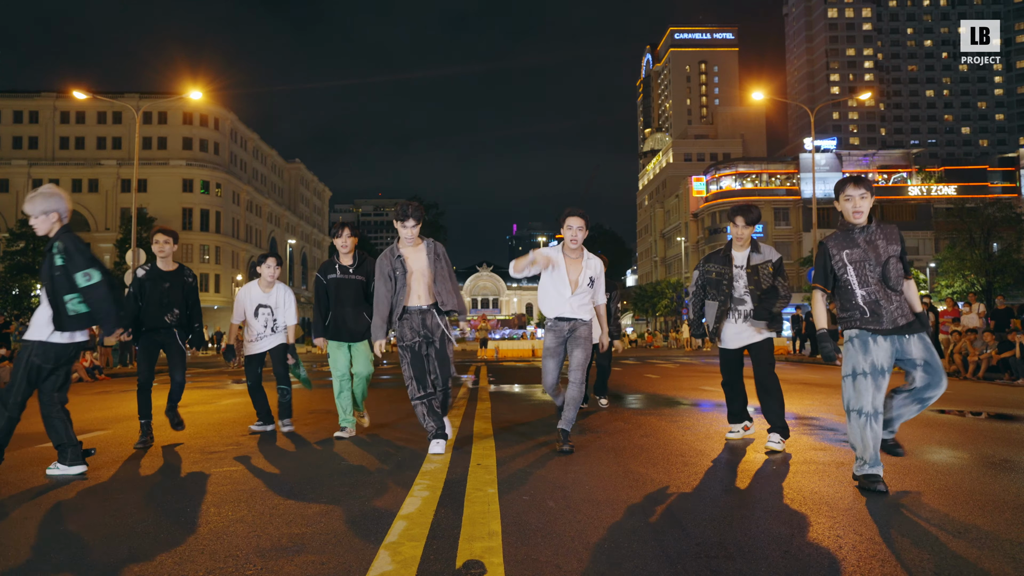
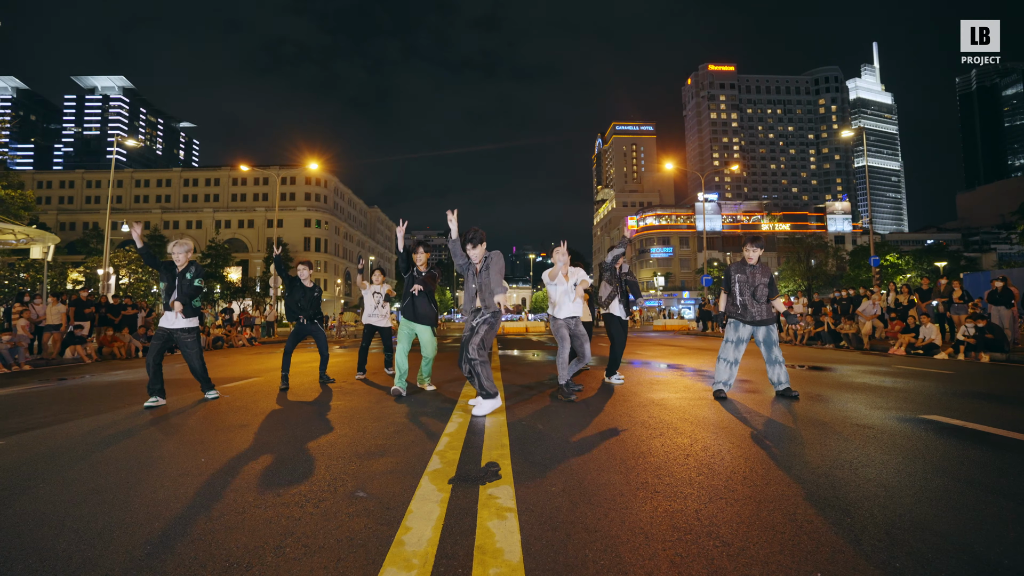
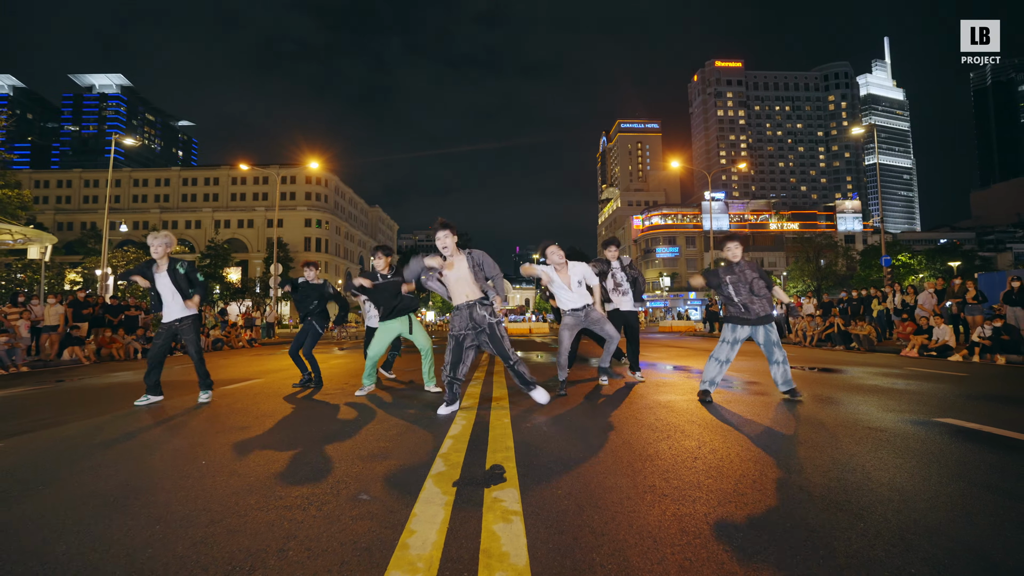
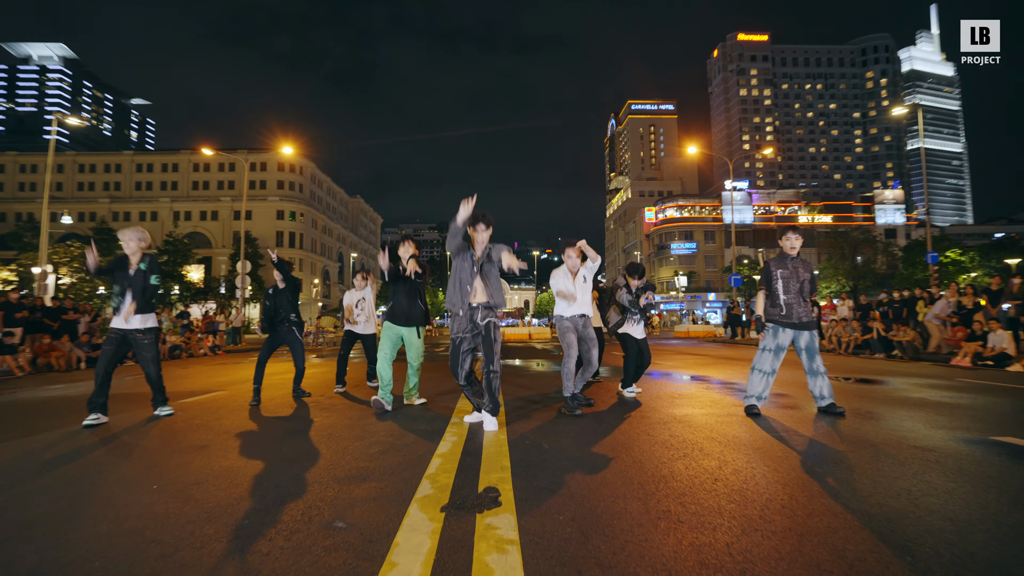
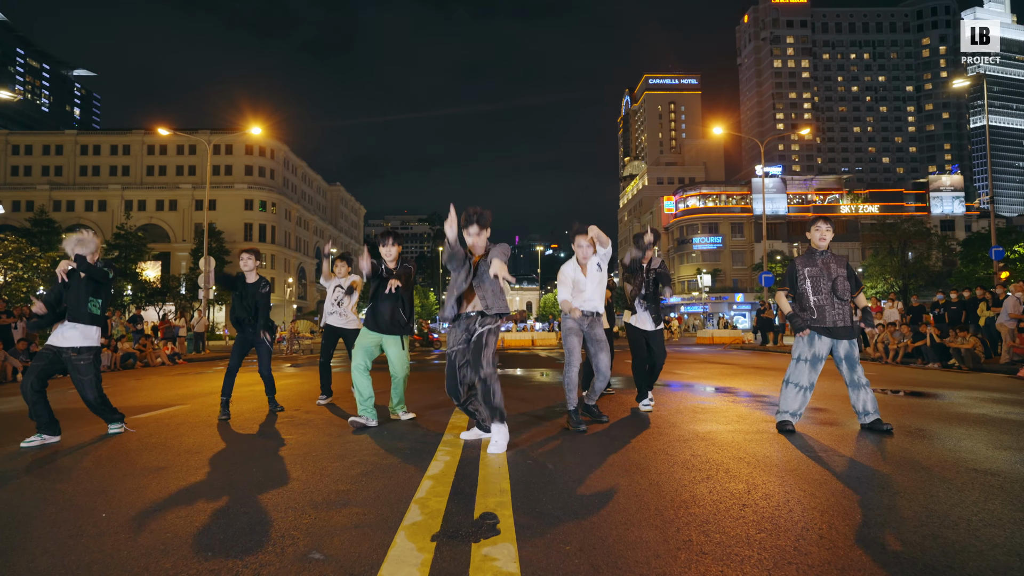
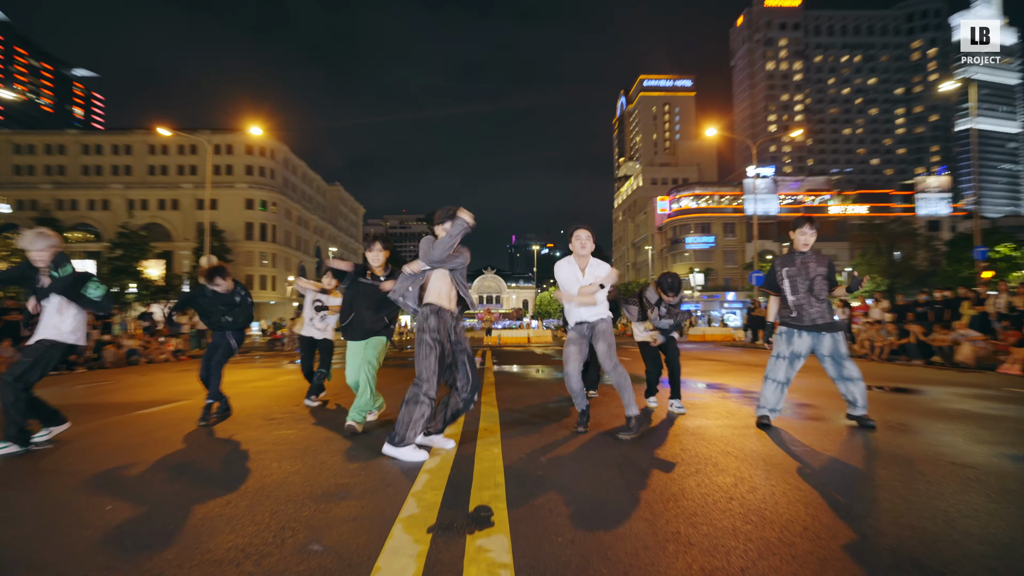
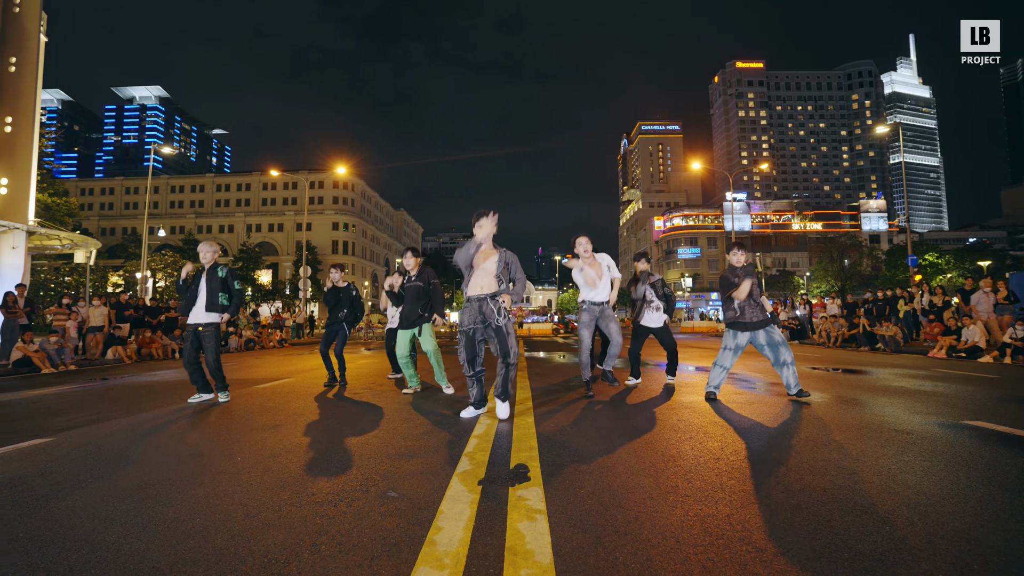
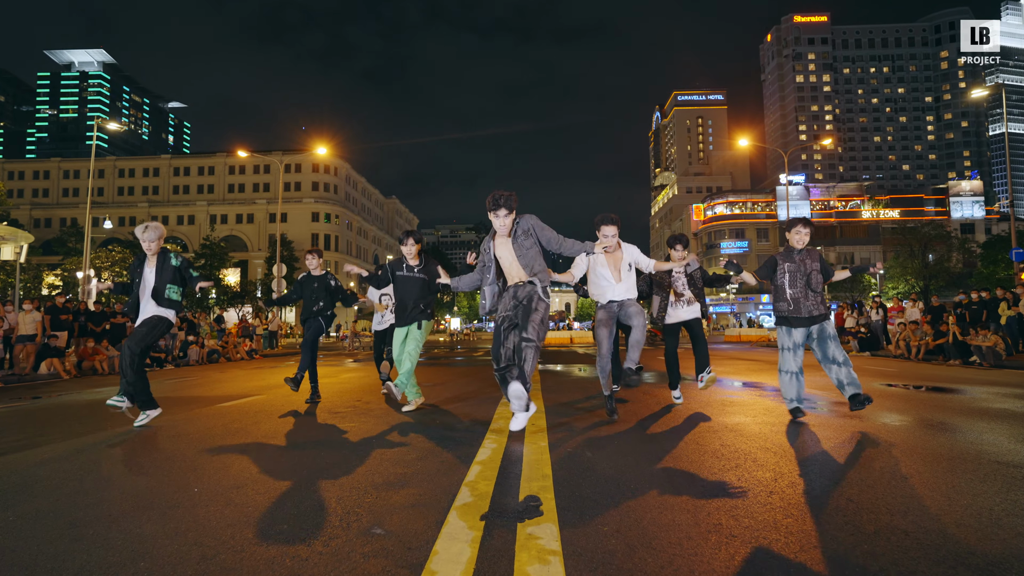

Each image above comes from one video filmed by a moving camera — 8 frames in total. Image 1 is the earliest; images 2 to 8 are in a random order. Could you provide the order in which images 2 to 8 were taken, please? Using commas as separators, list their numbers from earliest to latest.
6, 2, 4, 5, 3, 7, 8
